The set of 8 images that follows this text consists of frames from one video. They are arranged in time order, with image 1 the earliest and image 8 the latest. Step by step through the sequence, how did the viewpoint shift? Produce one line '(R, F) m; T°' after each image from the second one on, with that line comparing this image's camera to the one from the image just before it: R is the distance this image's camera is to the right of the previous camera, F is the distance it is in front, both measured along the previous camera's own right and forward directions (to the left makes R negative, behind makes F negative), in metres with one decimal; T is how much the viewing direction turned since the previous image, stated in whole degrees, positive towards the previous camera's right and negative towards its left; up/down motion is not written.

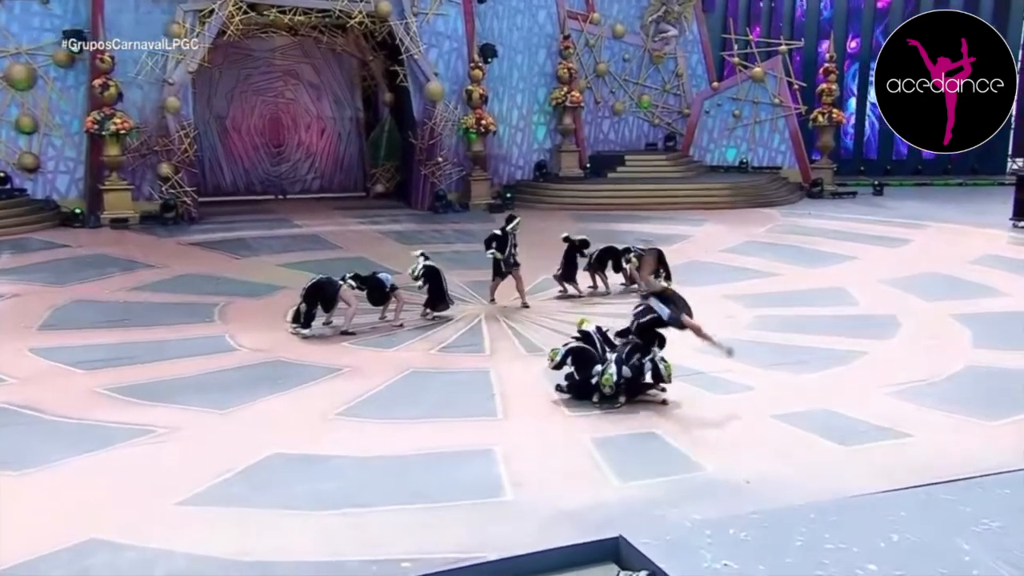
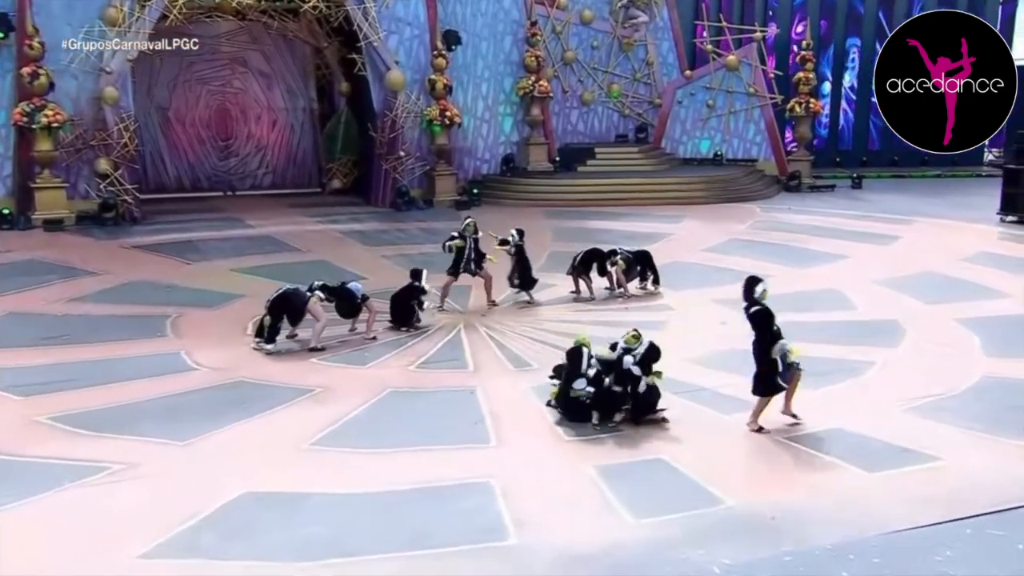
(-0.4, +0.8) m; +3°
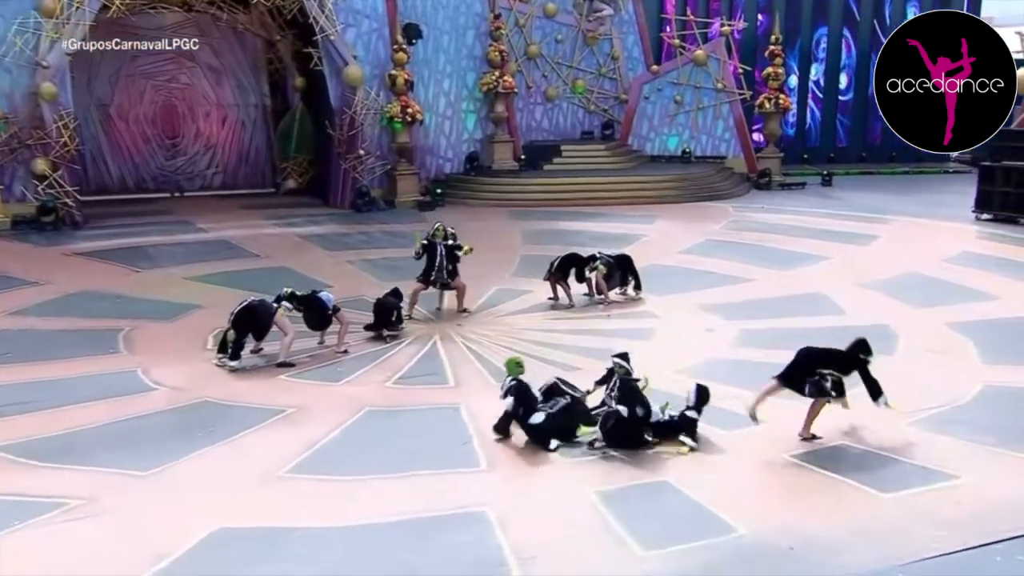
(-0.4, +0.5) m; +3°
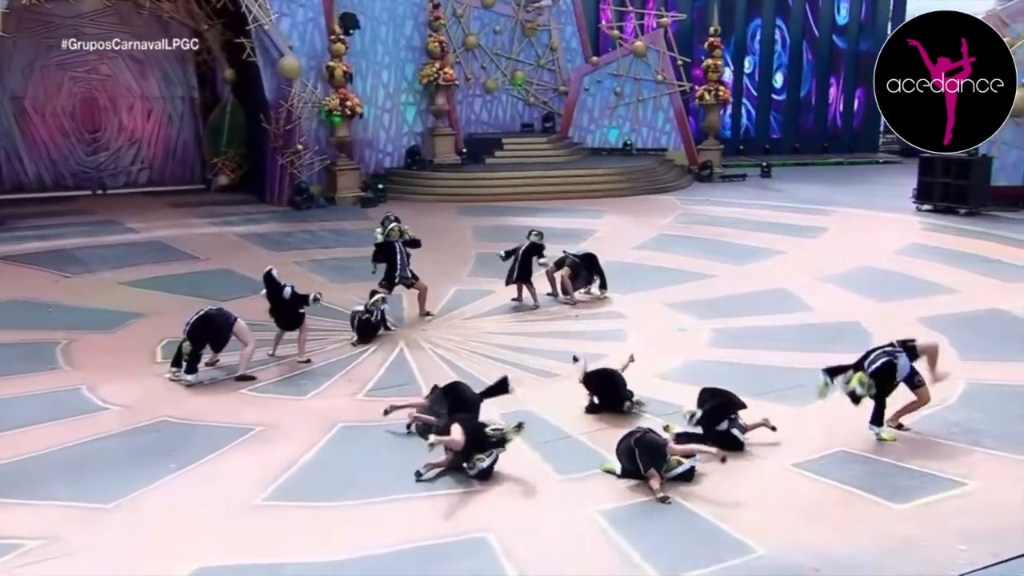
(-0.6, +0.3) m; +5°
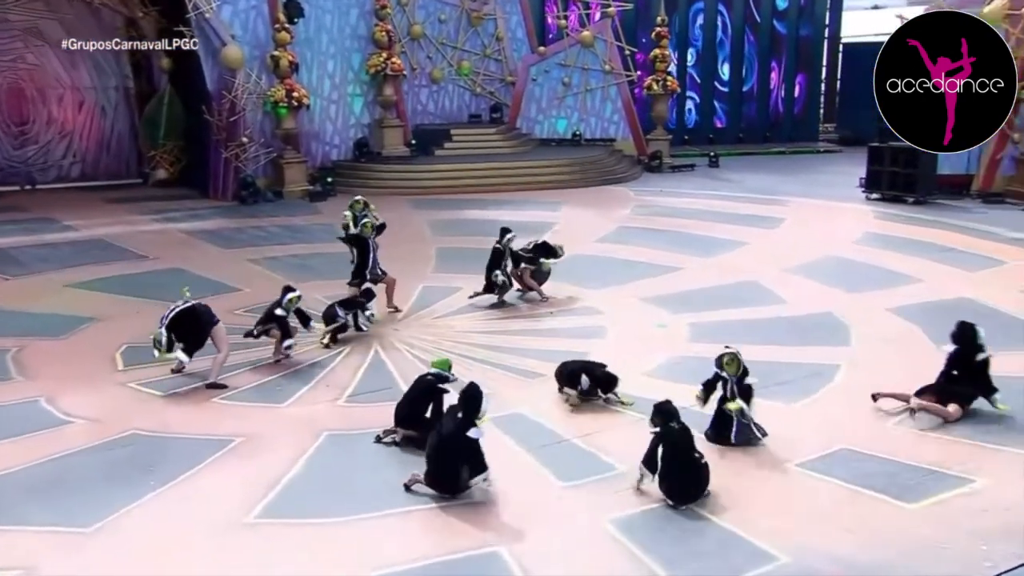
(-0.6, +0.2) m; +5°
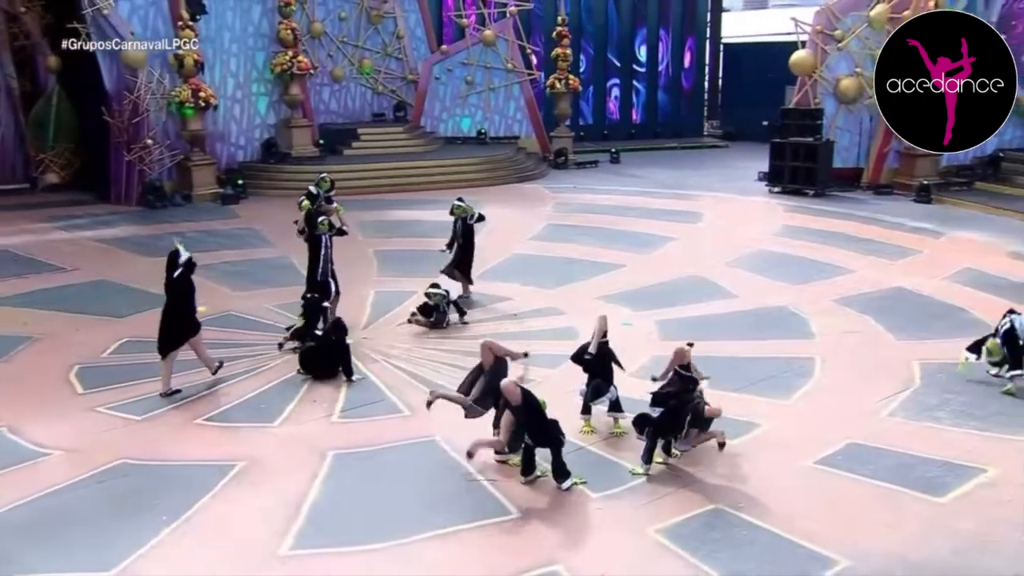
(-1.3, +0.2) m; +10°
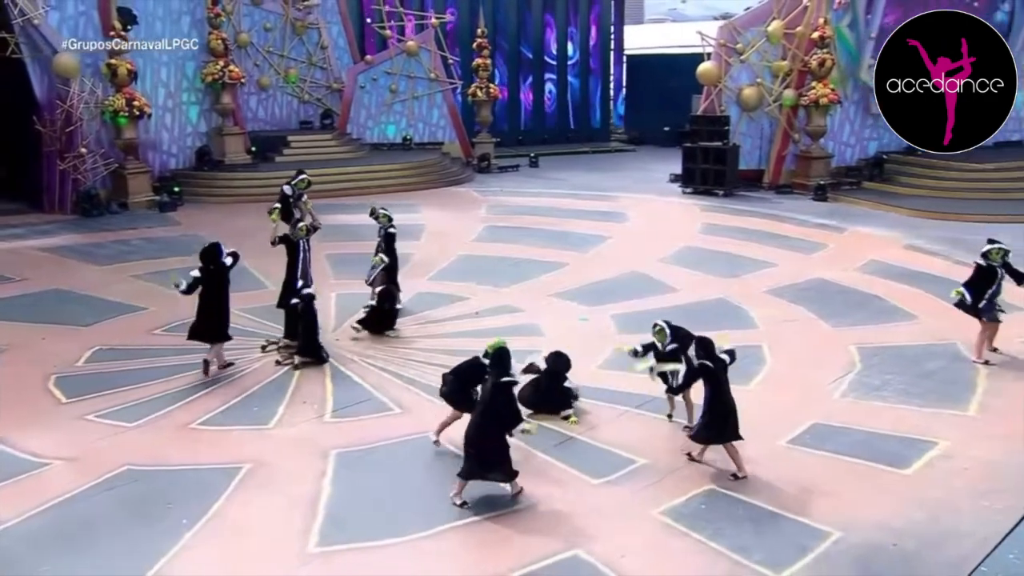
(-1.0, -0.4) m; +8°
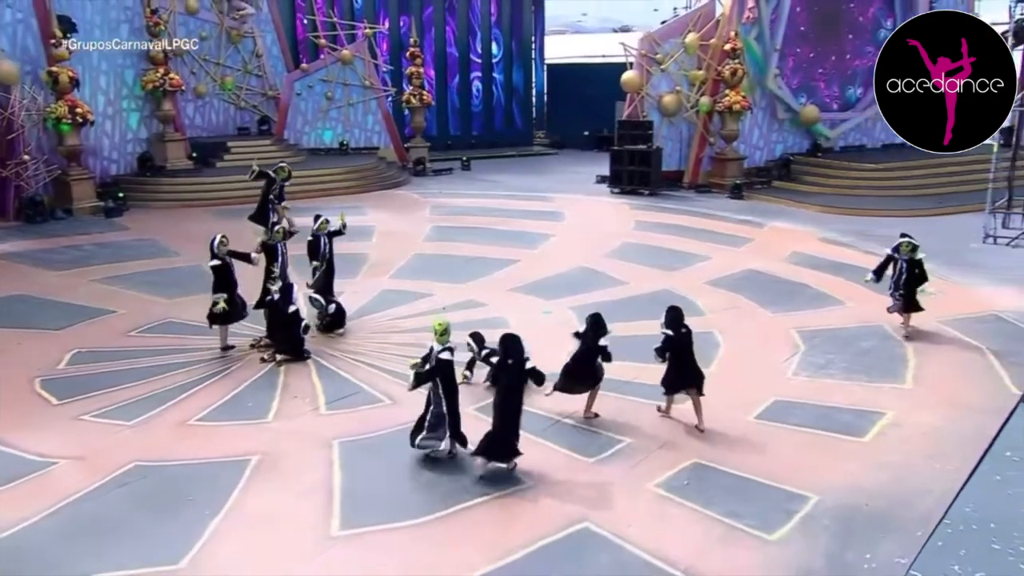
(-0.9, -0.4) m; +7°
